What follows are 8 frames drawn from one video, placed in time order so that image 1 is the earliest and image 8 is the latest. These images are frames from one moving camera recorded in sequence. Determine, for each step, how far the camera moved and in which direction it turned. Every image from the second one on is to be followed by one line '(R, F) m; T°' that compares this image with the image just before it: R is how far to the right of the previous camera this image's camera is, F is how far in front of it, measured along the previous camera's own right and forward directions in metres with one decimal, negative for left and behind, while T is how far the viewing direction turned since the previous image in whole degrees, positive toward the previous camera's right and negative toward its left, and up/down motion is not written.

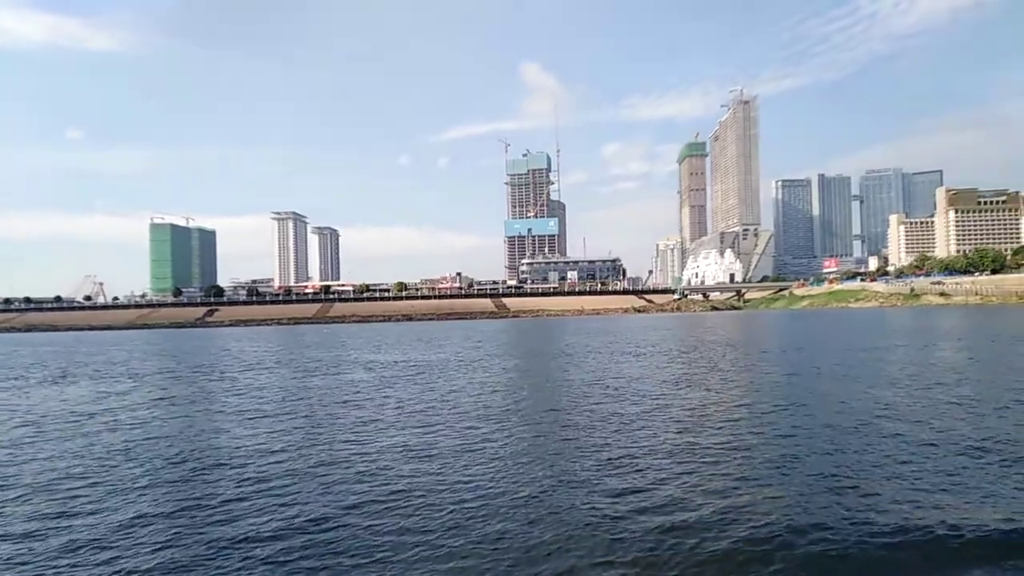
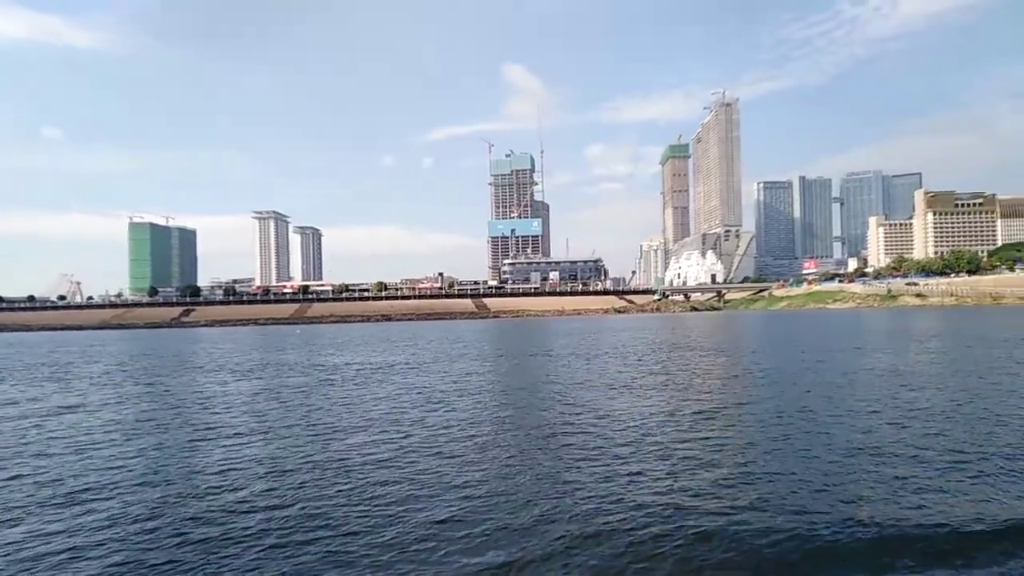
(+0.9, +0.8) m; +1°
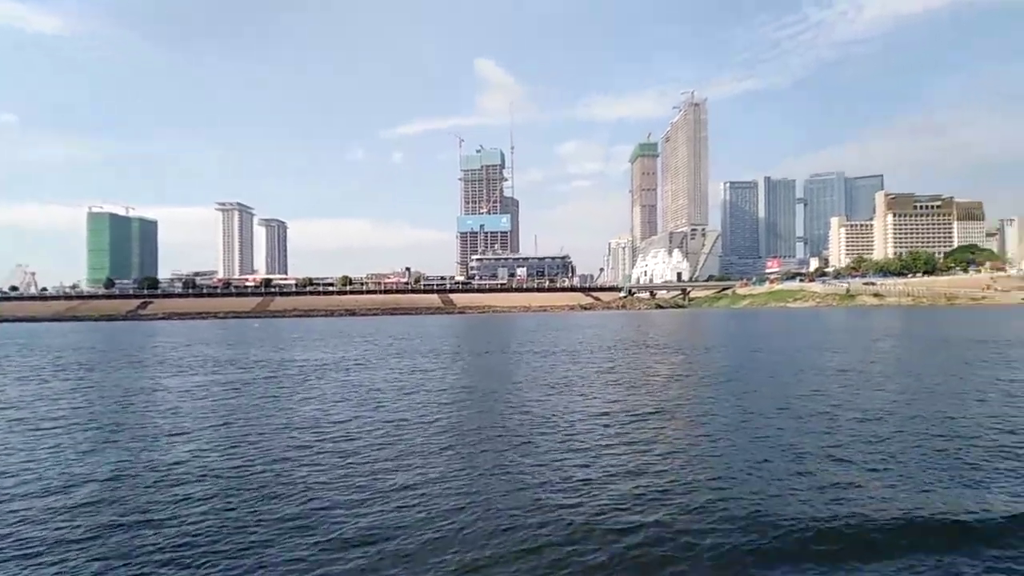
(+0.4, +0.4) m; +3°
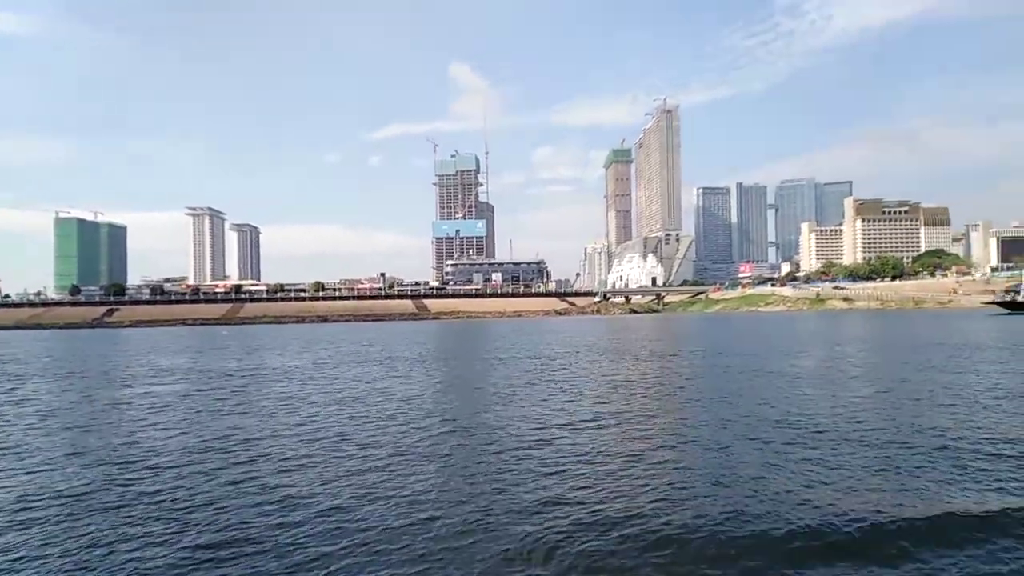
(+0.5, +0.5) m; +2°
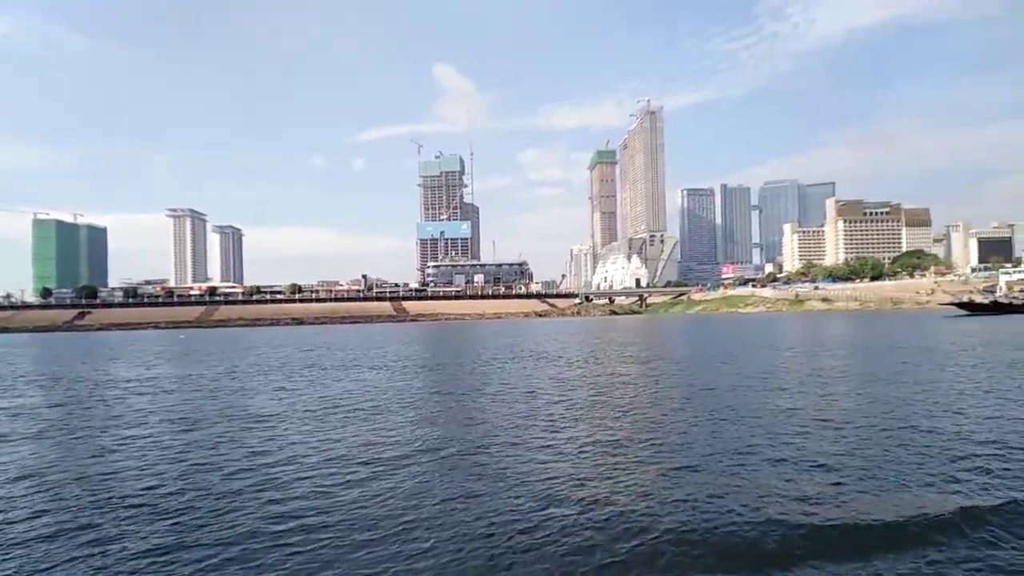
(+1.5, +1.4) m; +1°
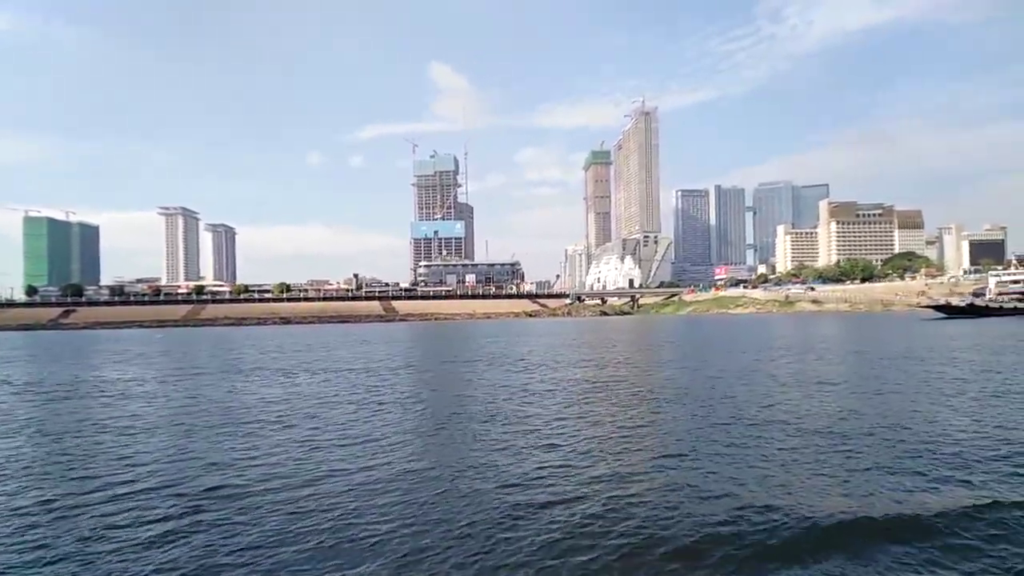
(+1.1, +0.9) m; 0°
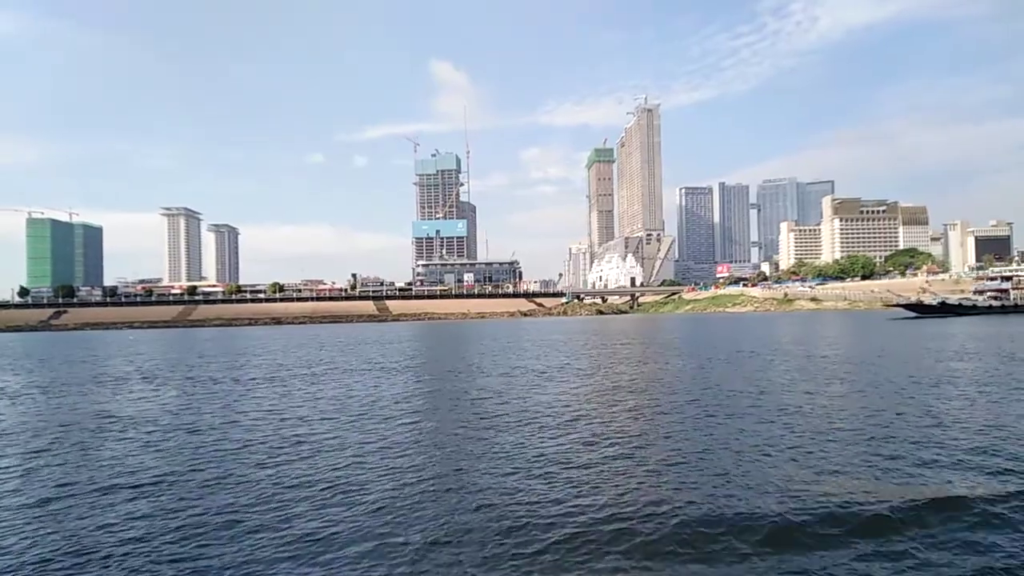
(+2.0, +2.0) m; 0°
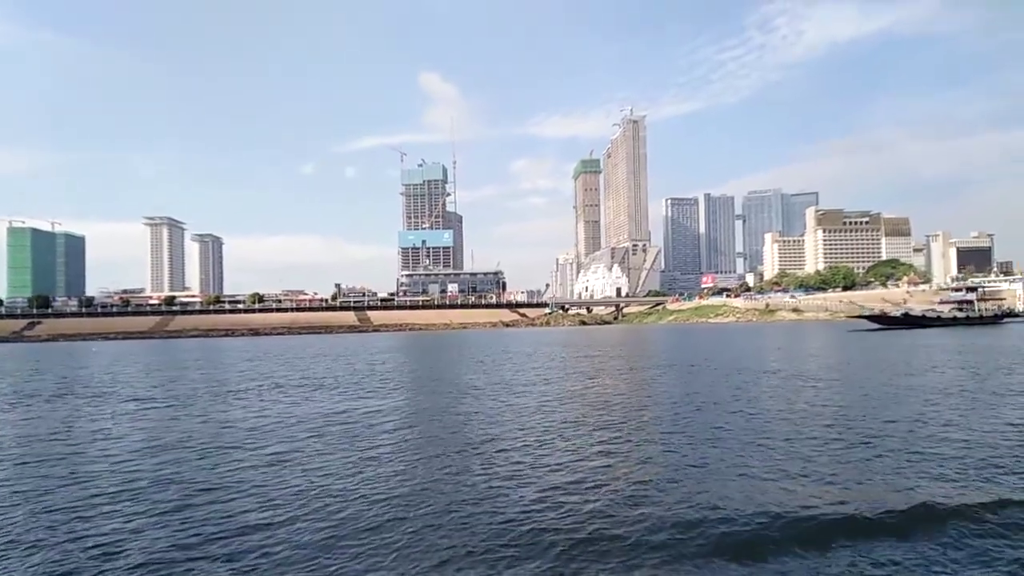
(+1.0, +0.9) m; +1°
